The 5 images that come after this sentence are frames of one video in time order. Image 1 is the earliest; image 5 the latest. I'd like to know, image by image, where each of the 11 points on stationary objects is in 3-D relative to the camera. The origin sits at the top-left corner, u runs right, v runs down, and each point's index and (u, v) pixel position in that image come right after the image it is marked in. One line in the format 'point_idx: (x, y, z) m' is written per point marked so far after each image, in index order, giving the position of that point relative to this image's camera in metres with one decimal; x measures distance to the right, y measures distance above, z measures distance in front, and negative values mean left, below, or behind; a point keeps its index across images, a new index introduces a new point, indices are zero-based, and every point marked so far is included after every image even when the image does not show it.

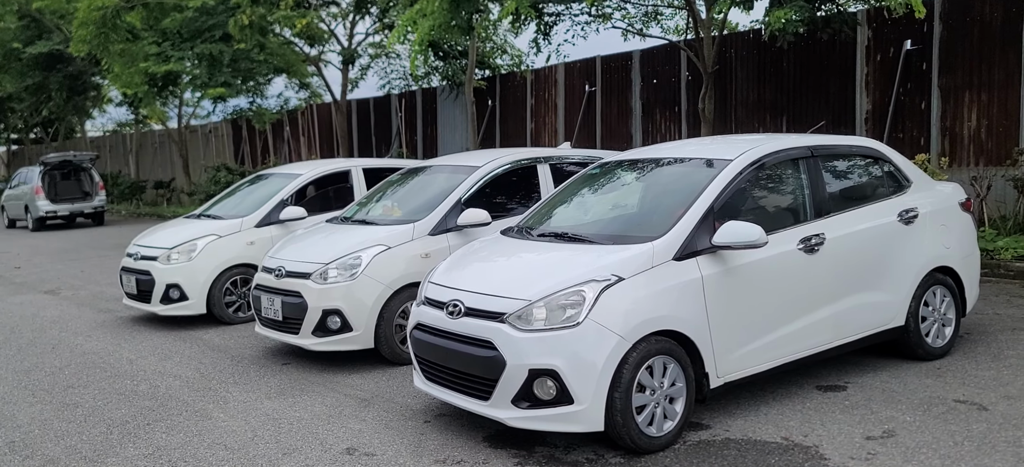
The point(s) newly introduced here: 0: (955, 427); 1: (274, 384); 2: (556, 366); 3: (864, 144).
0: (+2.3, -1.0, +4.0) m
1: (-1.7, -1.1, +5.5) m
2: (+0.2, -0.6, +3.8) m
3: (+2.4, +0.6, +5.2) m
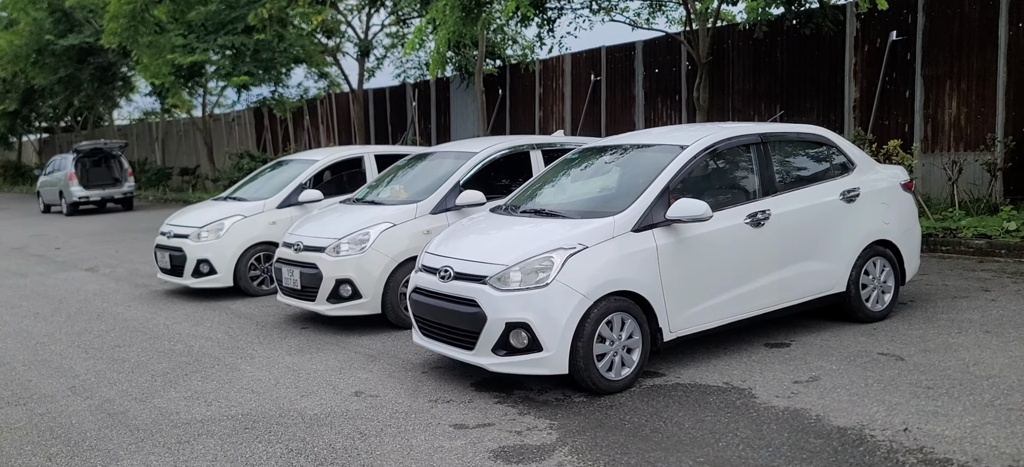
0: (+2.1, -0.8, +4.6) m
1: (-1.8, -0.9, +6.3) m
2: (+0.1, -0.5, +4.5) m
3: (+2.3, +0.8, +5.8) m
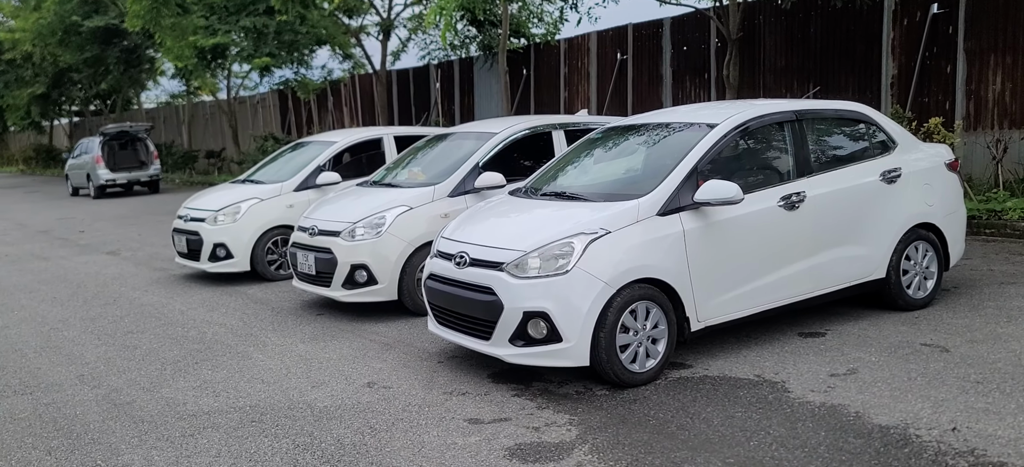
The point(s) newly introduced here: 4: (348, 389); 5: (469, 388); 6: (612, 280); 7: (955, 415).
0: (+2.3, -0.7, +4.3) m
1: (-1.6, -0.8, +6.1) m
2: (+0.2, -0.4, +4.3) m
3: (+2.4, +0.9, +5.5) m
4: (-1.0, -0.9, +4.7) m
5: (-0.3, -0.9, +4.6) m
6: (+0.6, -0.3, +4.3) m
7: (+2.1, -0.8, +3.6) m
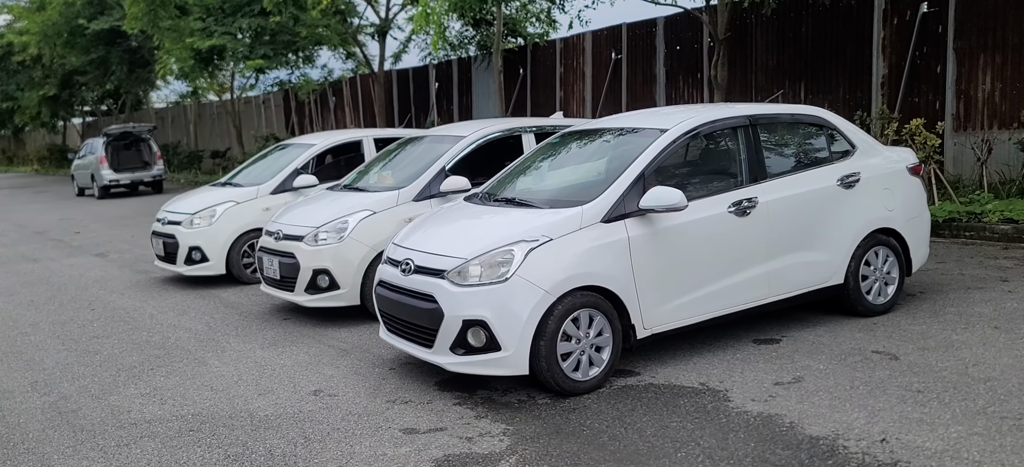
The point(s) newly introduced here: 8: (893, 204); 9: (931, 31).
0: (+1.9, -0.8, +4.3) m
1: (-1.9, -0.8, +6.1) m
2: (-0.1, -0.5, +4.2) m
3: (+2.1, +0.9, +5.4) m
4: (-1.3, -1.0, +4.7) m
5: (-0.6, -1.0, +4.6) m
6: (+0.2, -0.3, +4.2) m
7: (+1.7, -0.9, +3.6) m
8: (+2.7, +0.2, +5.4) m
9: (+5.4, +2.6, +10.1) m
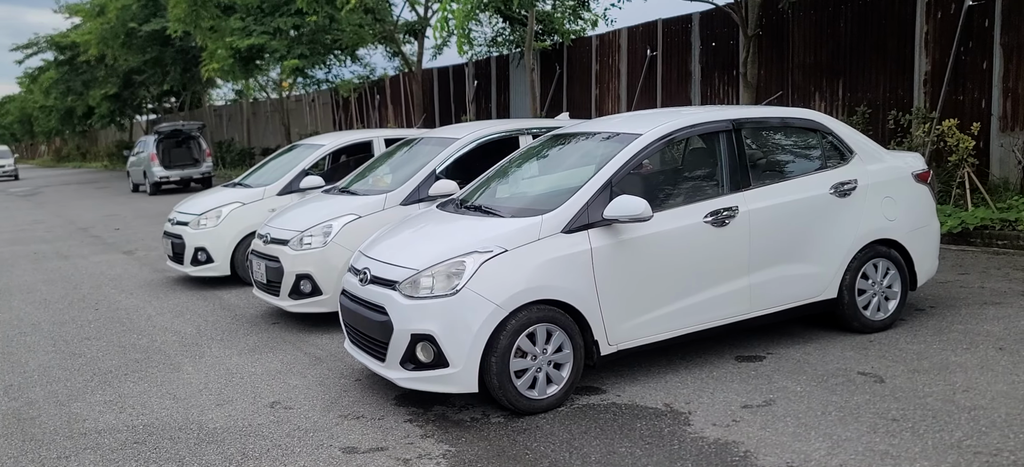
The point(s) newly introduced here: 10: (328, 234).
0: (+1.6, -0.8, +3.9) m
1: (-2.0, -0.8, +6.1) m
2: (-0.4, -0.5, +4.0) m
3: (+1.9, +0.8, +5.0) m
4: (-1.6, -1.0, +4.6) m
5: (-0.8, -1.0, +4.4) m
6: (0.0, -0.4, +4.0) m
7: (+1.4, -1.0, +3.2) m
8: (+2.5, +0.1, +5.0) m
9: (+5.6, +2.6, +9.4) m
10: (-1.5, 0.0, +6.2) m
